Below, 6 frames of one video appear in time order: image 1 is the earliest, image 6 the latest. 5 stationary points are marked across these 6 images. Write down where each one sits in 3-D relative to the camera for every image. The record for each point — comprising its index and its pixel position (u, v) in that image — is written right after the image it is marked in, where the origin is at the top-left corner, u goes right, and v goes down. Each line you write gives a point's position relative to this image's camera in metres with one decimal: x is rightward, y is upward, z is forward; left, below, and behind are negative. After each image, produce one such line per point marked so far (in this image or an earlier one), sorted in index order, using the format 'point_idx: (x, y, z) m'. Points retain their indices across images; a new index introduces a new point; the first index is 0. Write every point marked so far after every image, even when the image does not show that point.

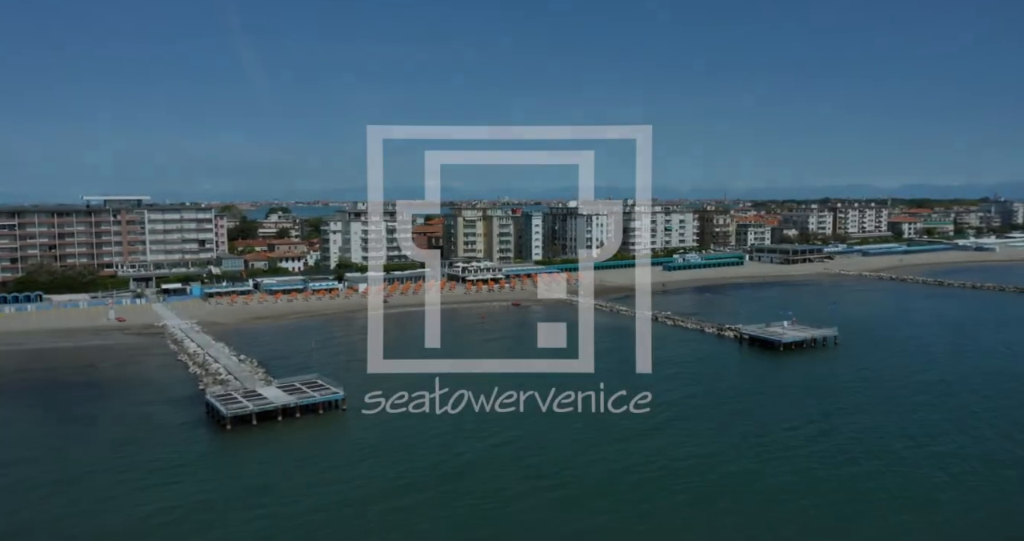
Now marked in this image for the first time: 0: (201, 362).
0: (-7.6, -2.3, +19.1) m
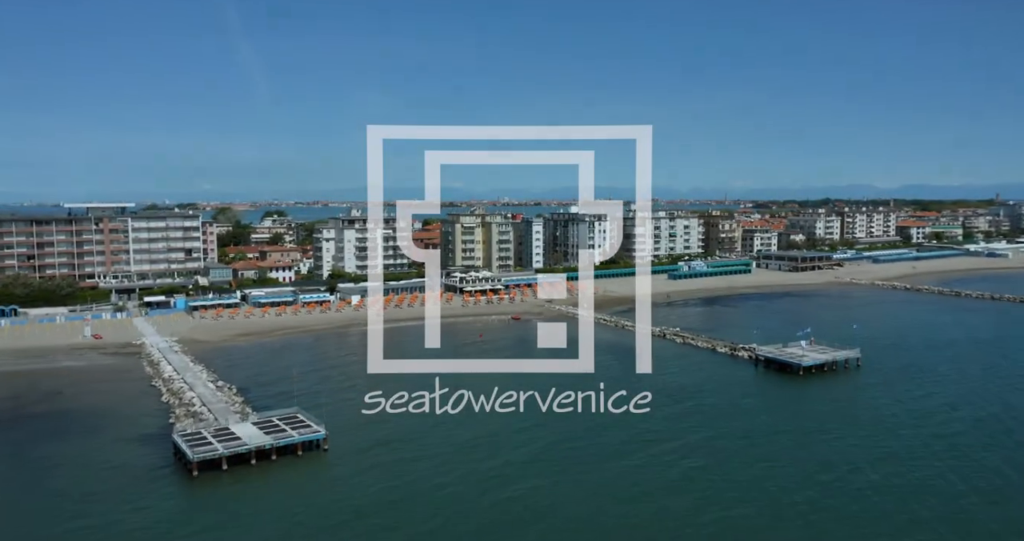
0: (-7.6, -2.7, +17.7) m
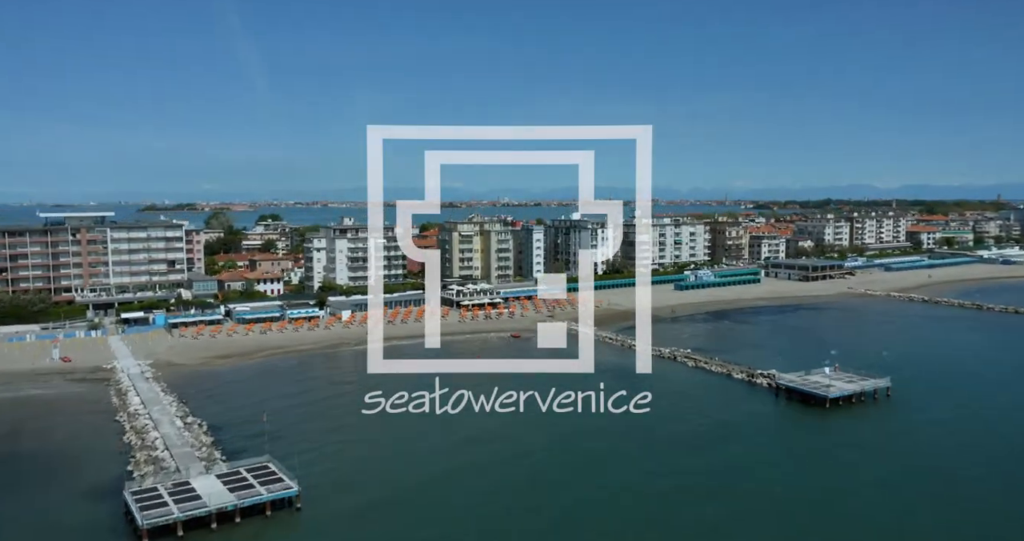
0: (-7.6, -3.2, +16.0) m
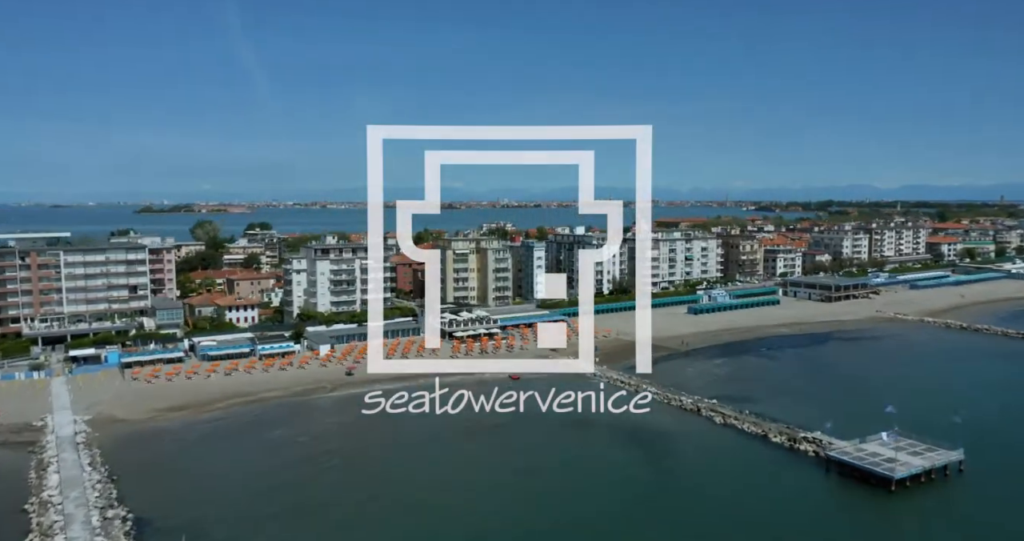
0: (-7.7, -4.2, +12.9) m
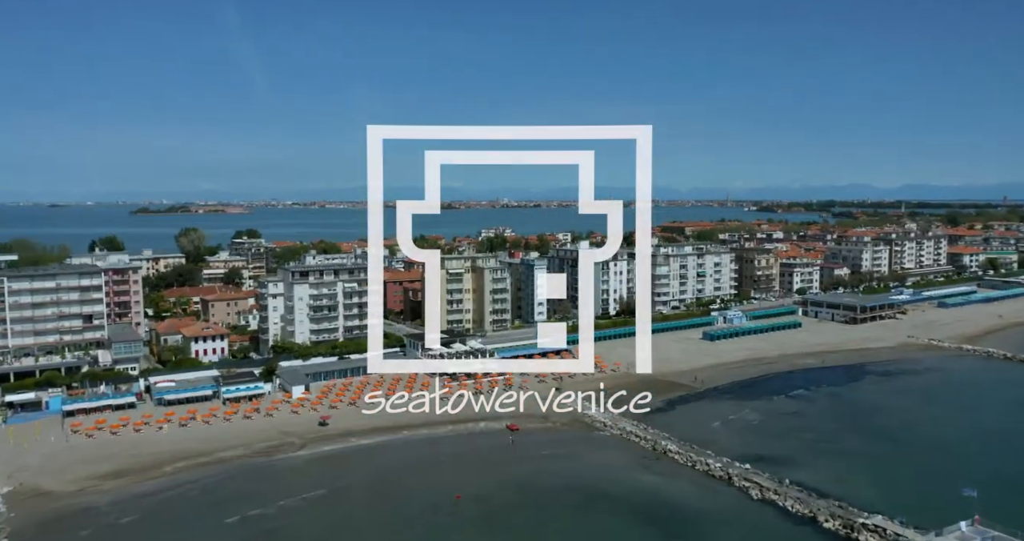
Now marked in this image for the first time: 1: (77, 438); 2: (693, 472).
0: (-7.7, -5.1, +9.9) m
1: (-10.8, -4.1, +19.7) m
2: (+4.0, -4.5, +17.9) m
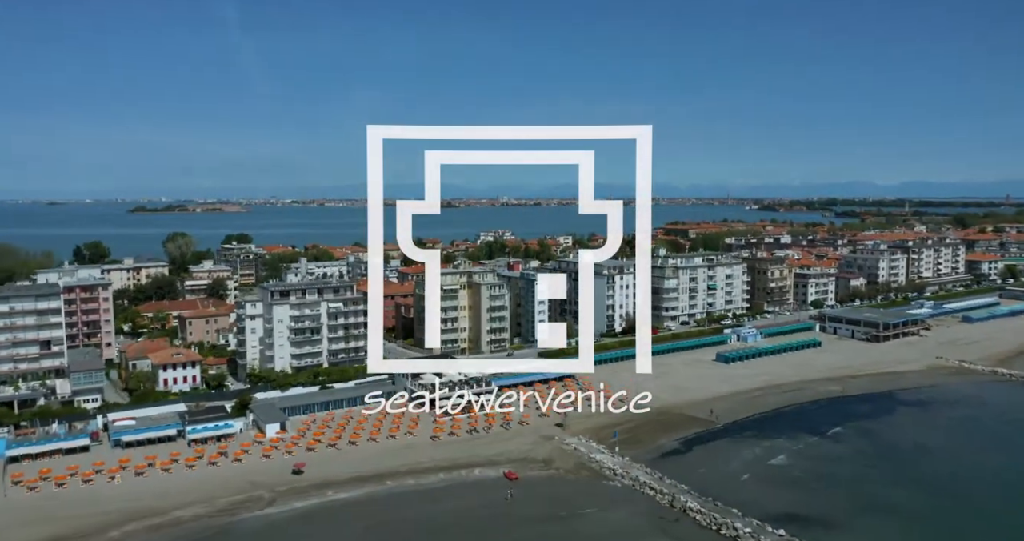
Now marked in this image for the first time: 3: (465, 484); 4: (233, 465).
0: (-7.8, -5.8, +7.6) m
1: (-10.9, -4.8, +17.4) m
2: (+3.9, -5.1, +15.6) m
3: (-1.1, -5.0, +18.2) m
4: (-6.8, -4.6, +19.2) m
